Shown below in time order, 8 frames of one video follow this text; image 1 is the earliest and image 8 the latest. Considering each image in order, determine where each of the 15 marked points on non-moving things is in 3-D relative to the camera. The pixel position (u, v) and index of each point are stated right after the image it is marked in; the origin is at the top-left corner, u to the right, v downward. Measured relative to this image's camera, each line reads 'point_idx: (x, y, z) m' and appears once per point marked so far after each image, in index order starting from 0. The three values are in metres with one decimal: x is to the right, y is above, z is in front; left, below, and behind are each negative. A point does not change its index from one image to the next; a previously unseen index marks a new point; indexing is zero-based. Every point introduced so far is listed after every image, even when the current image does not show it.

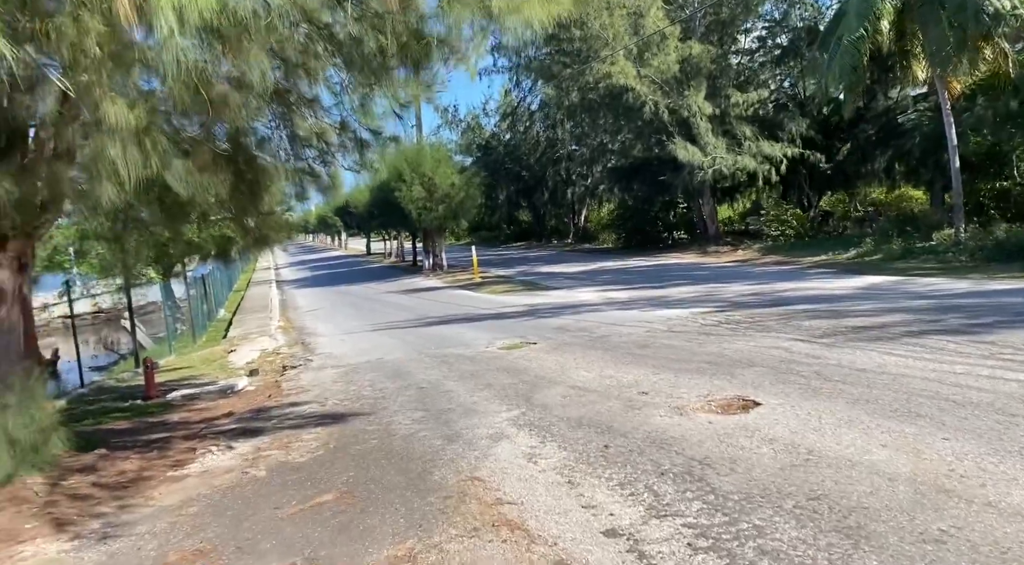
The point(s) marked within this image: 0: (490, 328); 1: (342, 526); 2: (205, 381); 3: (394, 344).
0: (-0.4, -0.8, +14.0) m
1: (-0.9, -1.3, +4.7) m
2: (-4.8, -1.5, +13.1) m
3: (-1.9, -1.0, +13.8) m
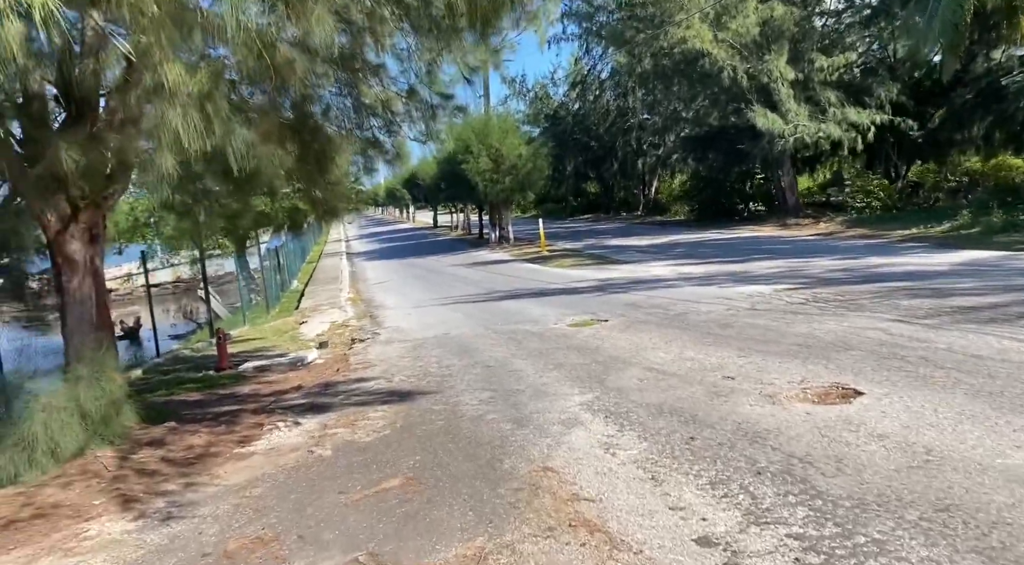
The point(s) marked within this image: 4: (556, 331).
0: (+0.8, -0.4, +13.7) m
1: (-0.5, -1.2, +4.4) m
2: (-3.7, -1.1, +13.1) m
3: (-0.8, -0.6, +13.5) m
4: (+0.6, -0.6, +10.7) m
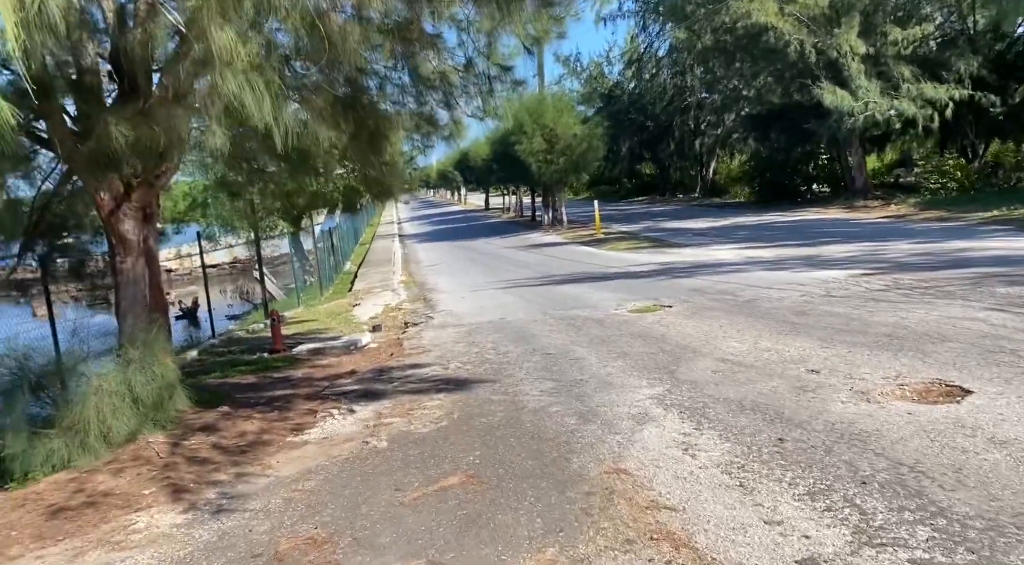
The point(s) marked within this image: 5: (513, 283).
0: (+1.7, -0.1, +13.2) m
1: (-0.2, -1.1, +4.0) m
2: (-2.8, -0.8, +12.9) m
3: (+0.1, -0.3, +13.2) m
4: (+1.3, -0.4, +10.2) m
5: (0.0, 0.0, +16.7) m
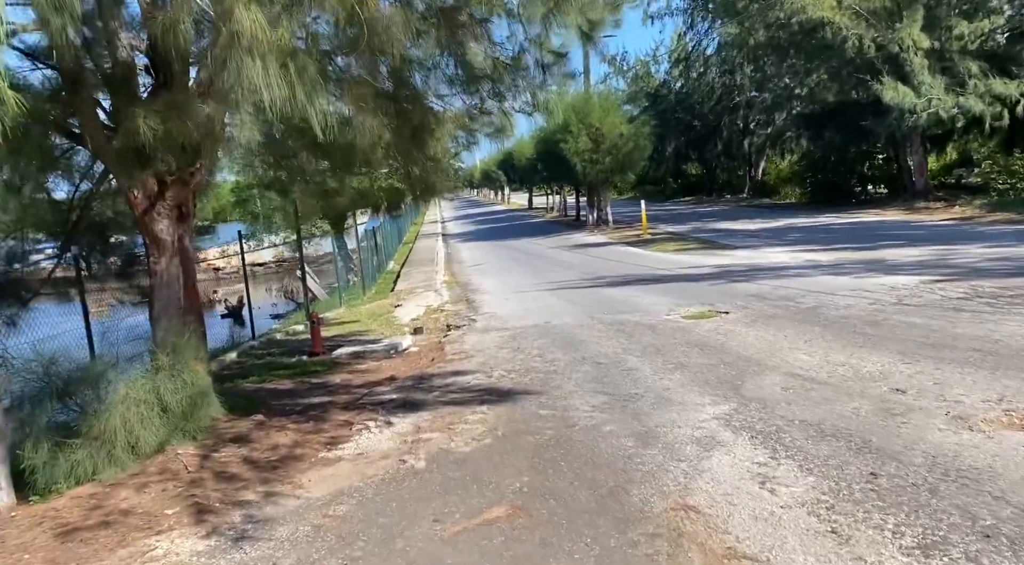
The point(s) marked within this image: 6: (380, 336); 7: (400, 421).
0: (+2.4, -0.2, +12.6) m
1: (0.0, -1.2, +3.5) m
2: (-2.1, -0.8, +12.5) m
3: (+0.8, -0.4, +12.6) m
4: (+1.8, -0.5, +9.7) m
5: (+0.9, 0.0, +16.2) m
6: (-2.0, -0.8, +12.6) m
7: (-0.9, -1.1, +6.7) m
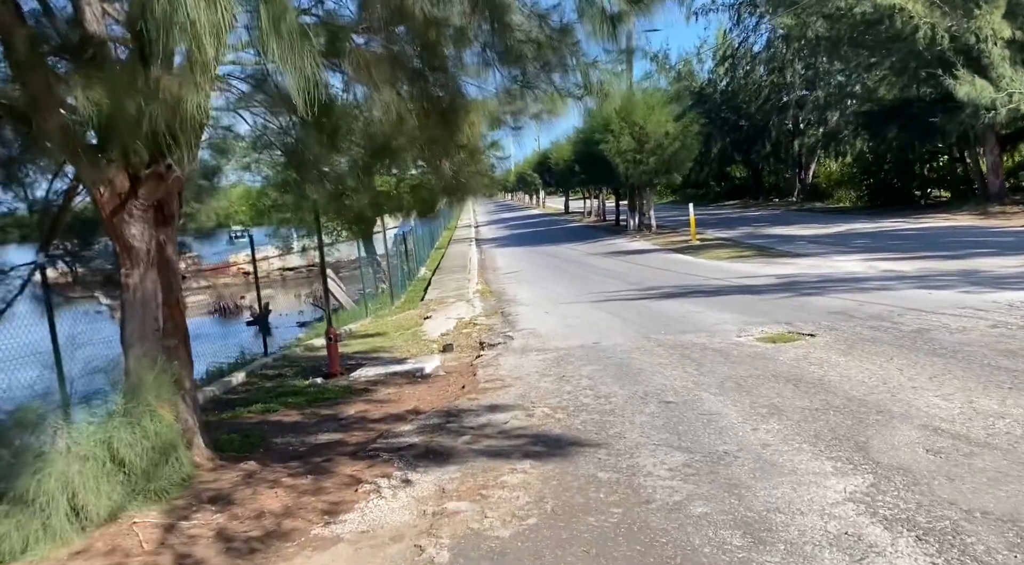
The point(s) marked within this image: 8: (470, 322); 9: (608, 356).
0: (+3.0, -0.3, +11.1) m
1: (+0.2, -1.3, +2.1) m
2: (-1.6, -1.0, +11.2) m
3: (+1.4, -0.5, +11.2) m
4: (+2.3, -0.6, +8.1) m
5: (+1.6, -0.2, +14.7) m
6: (-1.4, -1.0, +11.3) m
7: (-0.6, -1.2, +5.3) m
8: (-0.7, -0.6, +13.9) m
9: (+1.0, -0.8, +8.8) m
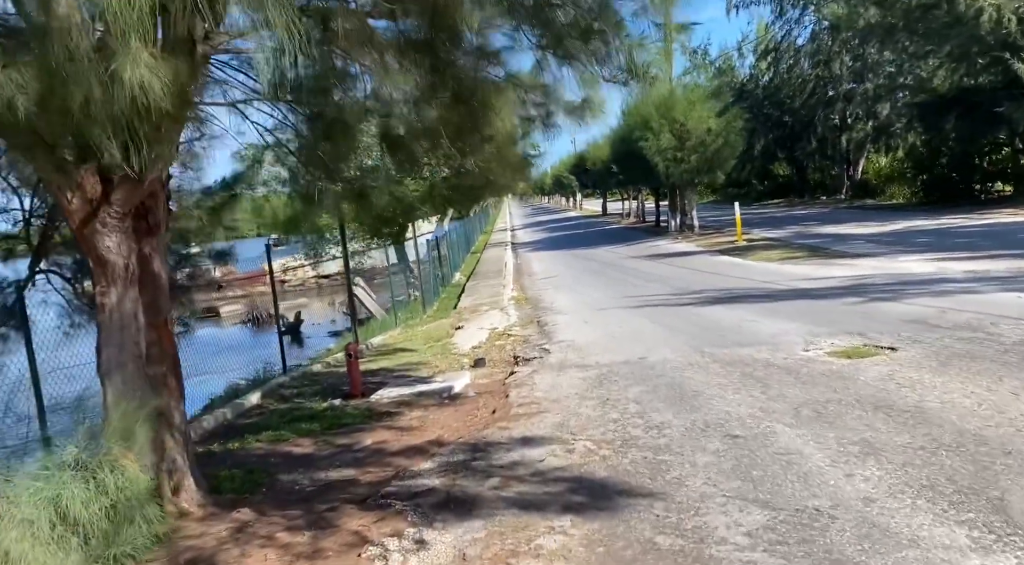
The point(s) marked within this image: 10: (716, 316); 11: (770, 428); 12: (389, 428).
0: (+3.4, -0.4, +10.0) m
1: (+0.3, -1.4, +1.1) m
2: (-1.1, -1.1, +10.3) m
3: (+1.8, -0.6, +10.1) m
4: (+2.6, -0.7, +7.1) m
5: (+2.2, -0.3, +13.7) m
6: (-0.9, -1.1, +10.4) m
7: (-0.4, -1.3, +4.3) m
8: (-0.1, -0.8, +12.9) m
9: (+1.3, -0.8, +7.8) m
10: (+2.7, -0.4, +10.9) m
11: (+1.6, -0.9, +5.4) m
12: (-1.1, -1.3, +7.6) m
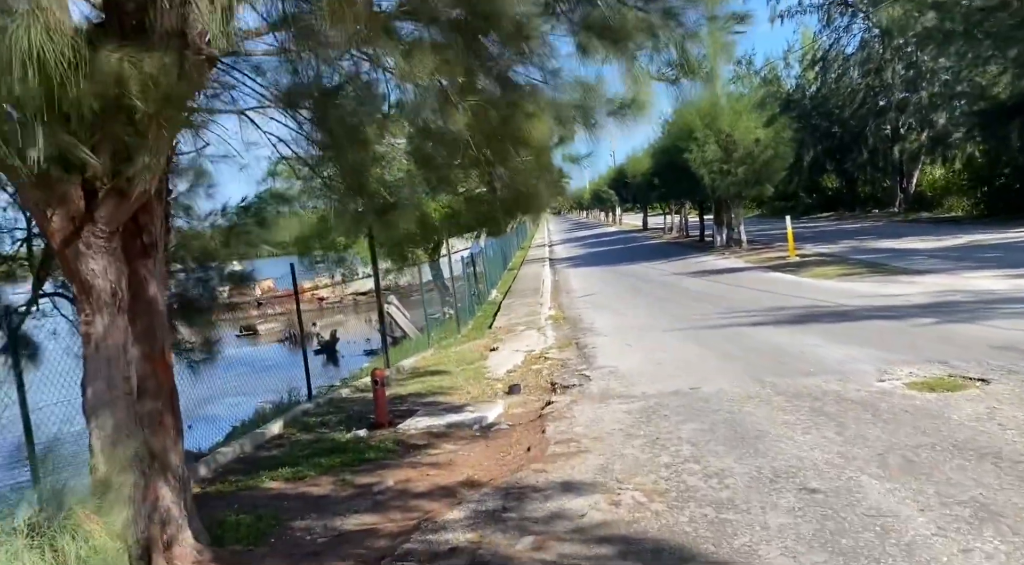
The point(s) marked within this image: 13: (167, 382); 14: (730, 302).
0: (+3.8, -0.6, +9.1) m
1: (+0.3, -1.4, +0.4) m
2: (-0.7, -1.4, +9.6) m
3: (+2.2, -0.9, +9.3) m
4: (+2.9, -0.9, +6.2) m
5: (+2.8, -0.6, +12.9) m
6: (-0.5, -1.3, +9.7) m
7: (-0.2, -1.5, +3.6) m
8: (+0.5, -1.1, +12.2) m
9: (+1.7, -1.0, +7.0) m
10: (+3.1, -0.7, +10.1) m
11: (+1.9, -1.1, +4.6) m
12: (-0.8, -1.5, +7.0) m
13: (-2.2, -0.6, +5.3) m
14: (+4.0, -0.3, +15.3) m
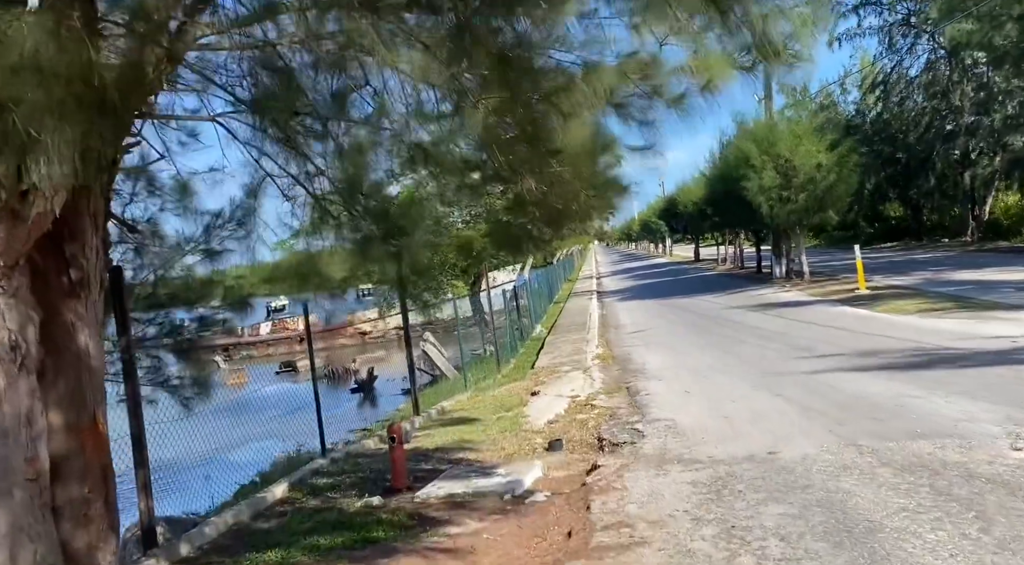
0: (+4.2, -1.0, +7.5) m
1: (+0.1, -1.5, -1.0) m
2: (-0.3, -1.8, +8.3) m
3: (+2.6, -1.2, +7.9) m
4: (+3.1, -1.1, +4.7) m
5: (+3.4, -1.1, +11.4) m
6: (-0.1, -1.7, +8.4) m
7: (-0.2, -1.6, +2.3) m
8: (+1.0, -1.5, +10.8) m
9: (+1.9, -1.3, +5.6) m
10: (+3.5, -1.1, +8.6) m
11: (+2.0, -1.3, +3.1) m
12: (-0.5, -1.8, +5.7) m
13: (-2.0, -0.9, +4.1) m
14: (+4.7, -0.9, +13.8) m
